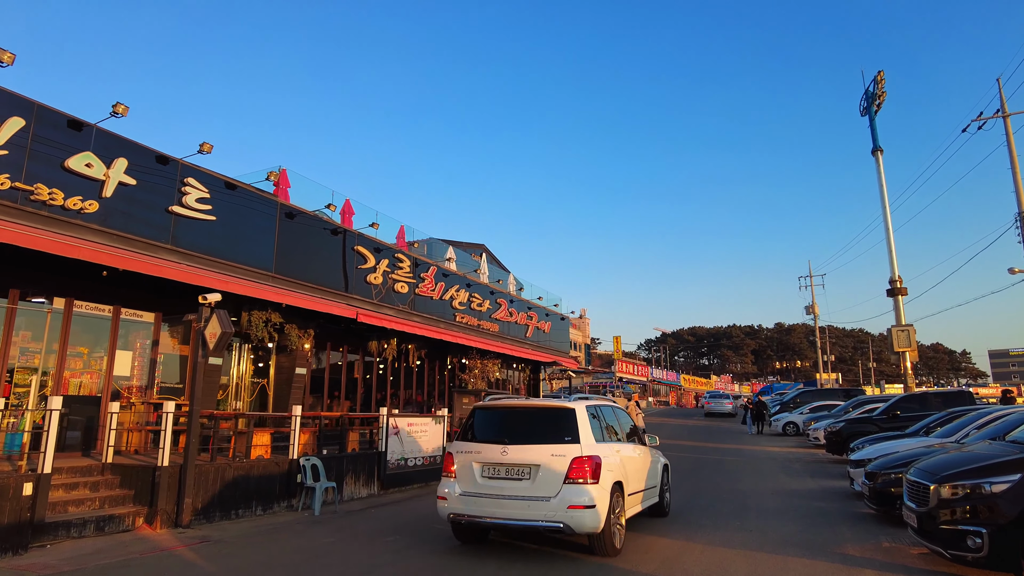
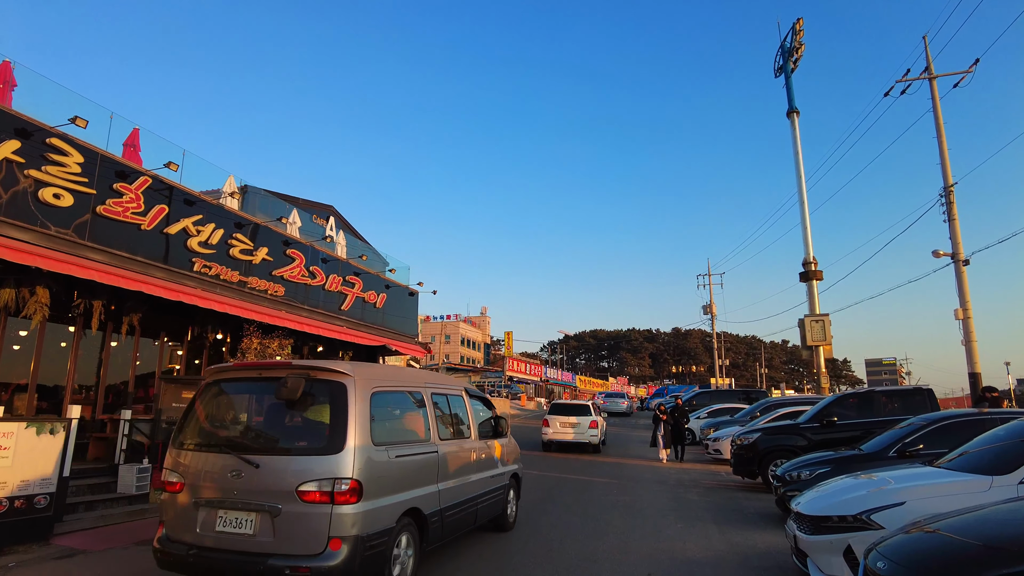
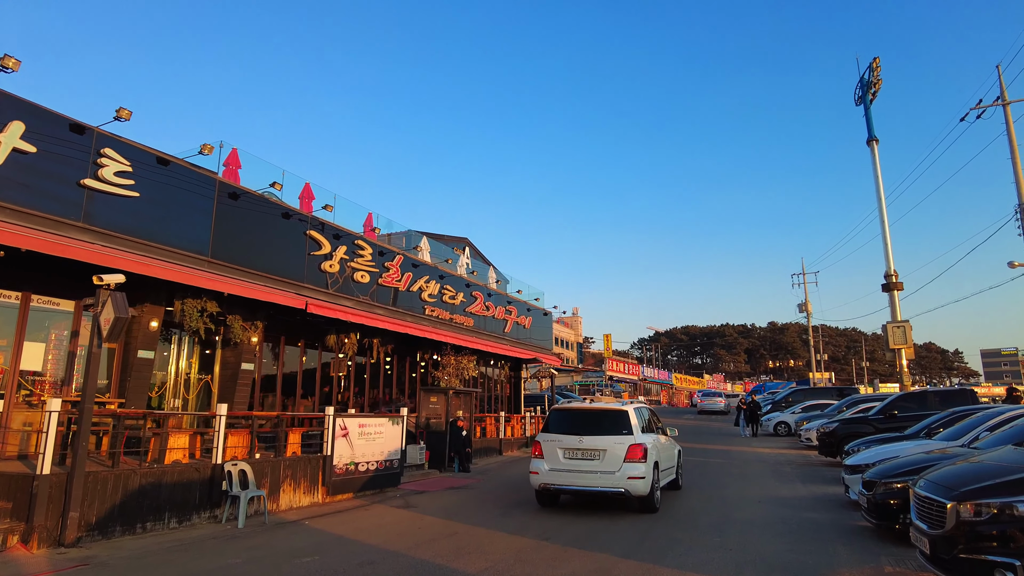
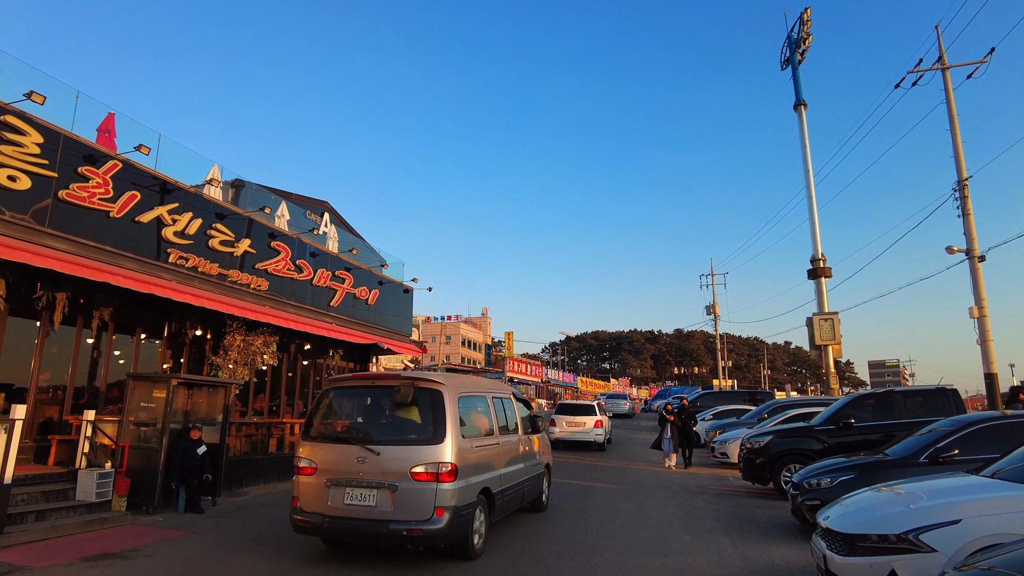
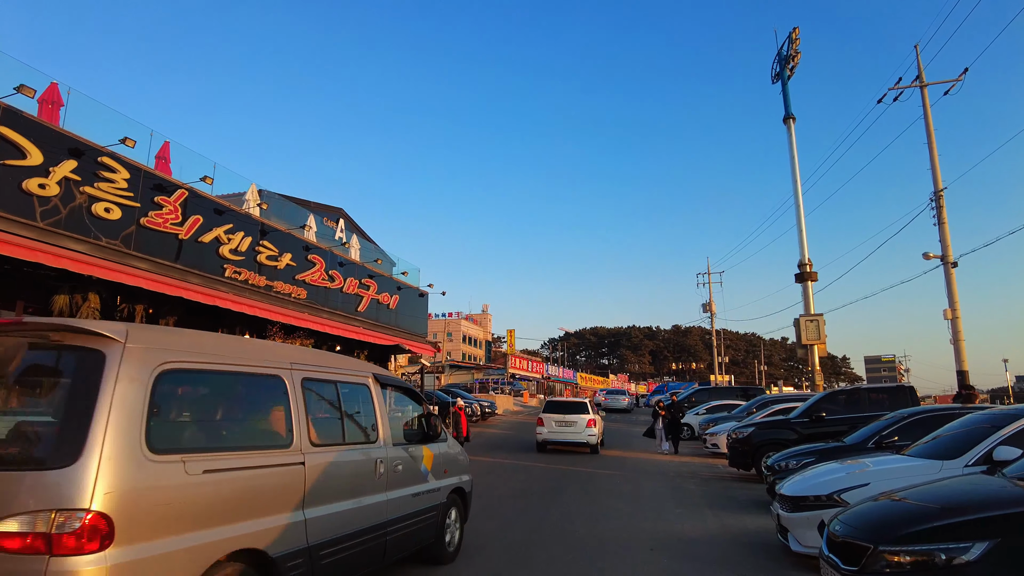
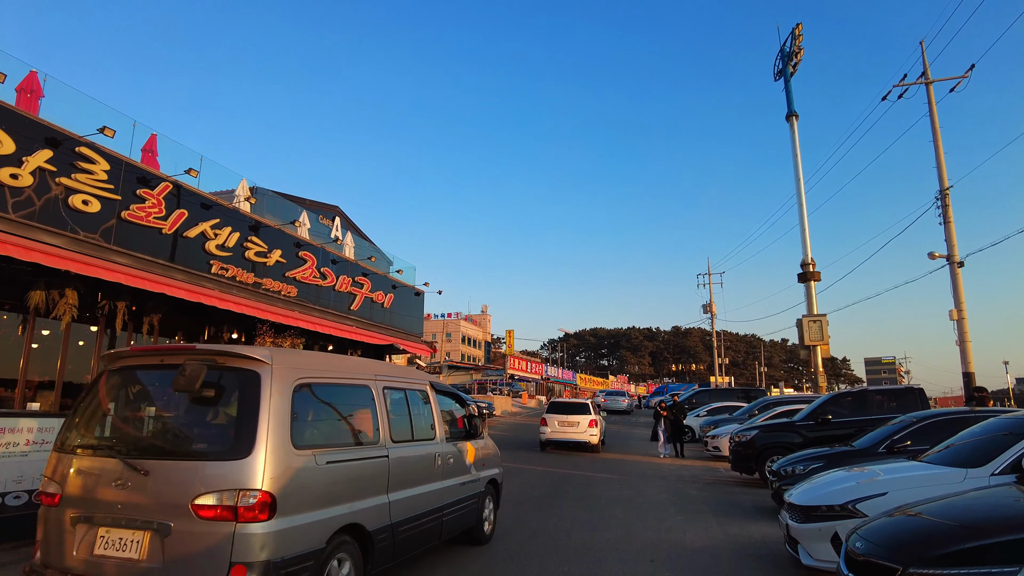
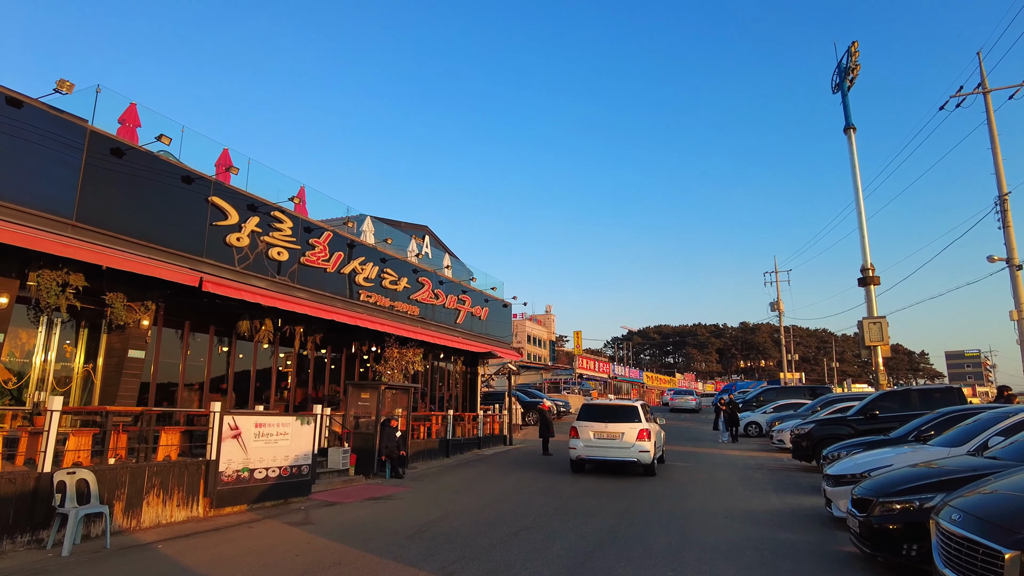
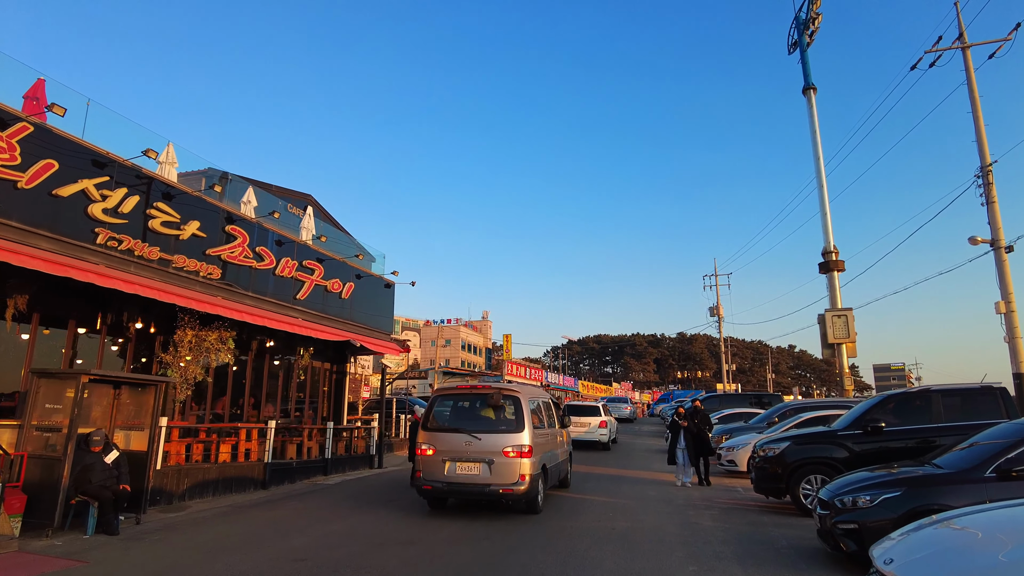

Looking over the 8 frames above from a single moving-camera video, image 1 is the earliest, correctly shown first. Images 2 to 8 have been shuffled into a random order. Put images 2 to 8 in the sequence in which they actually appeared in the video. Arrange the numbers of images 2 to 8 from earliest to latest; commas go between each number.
3, 7, 5, 6, 2, 4, 8
